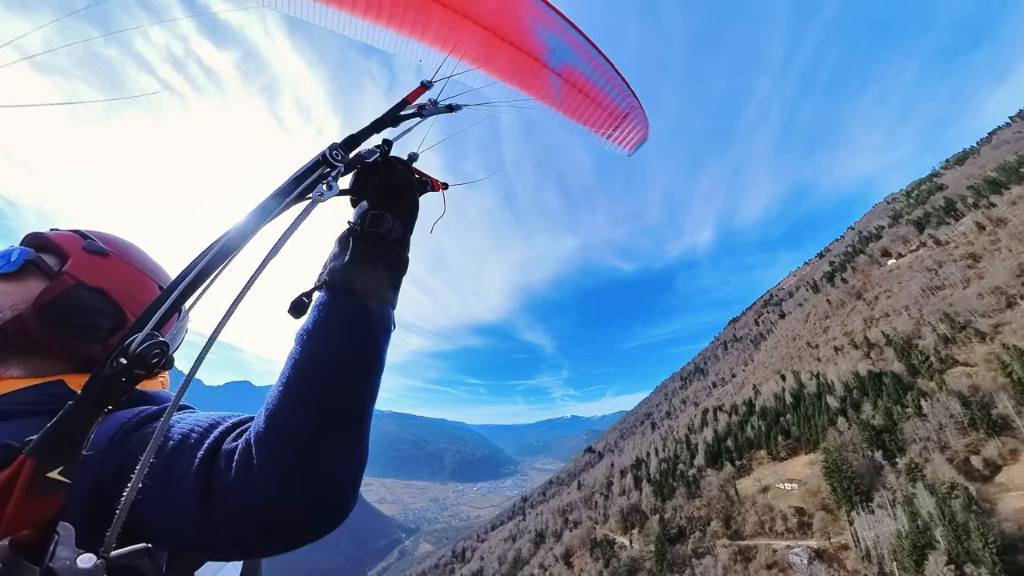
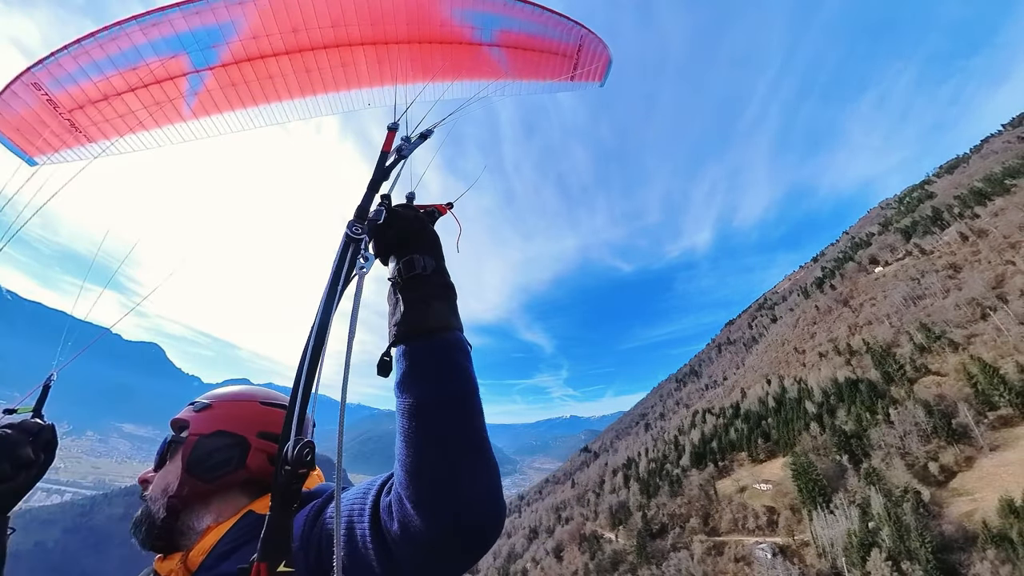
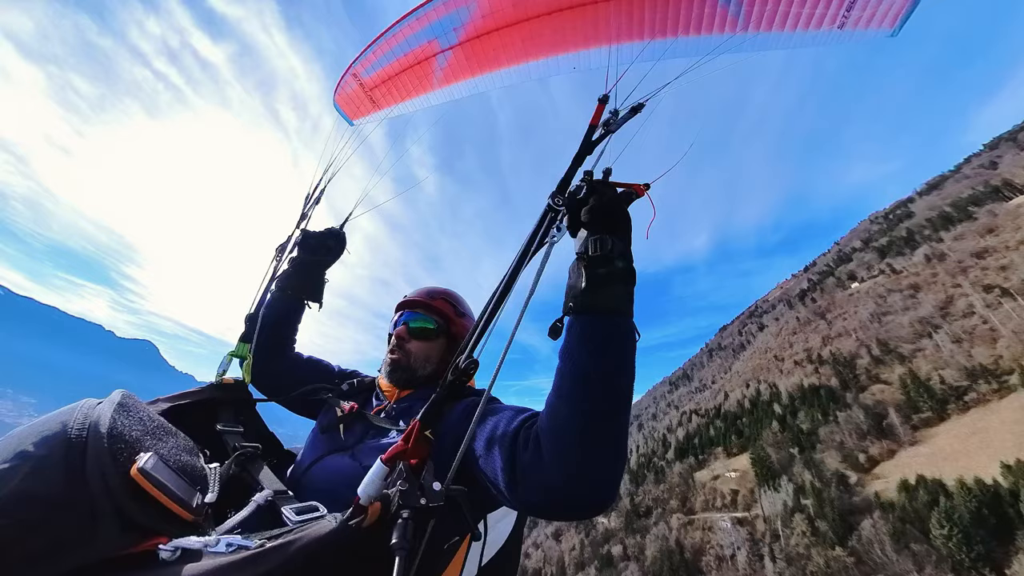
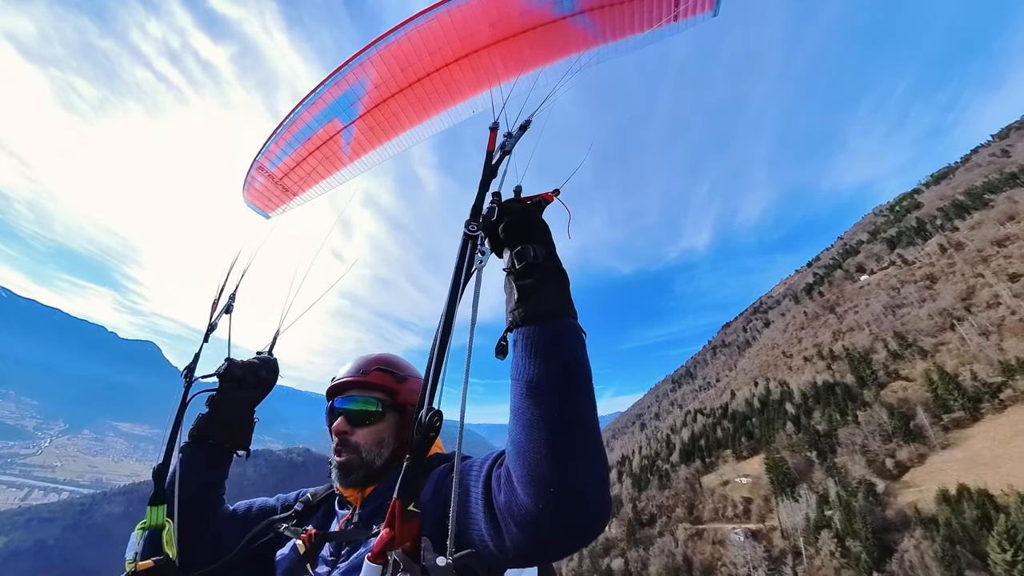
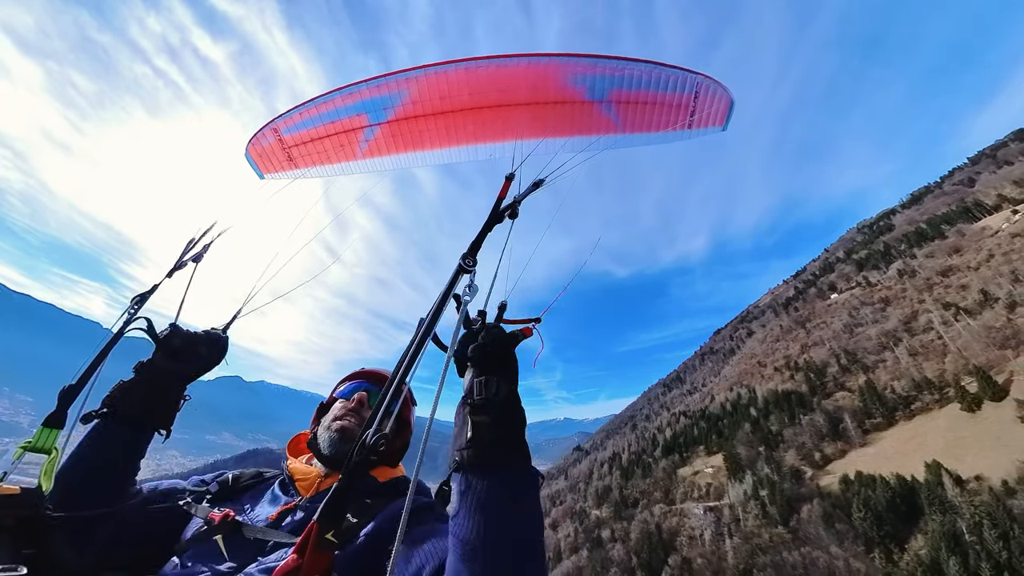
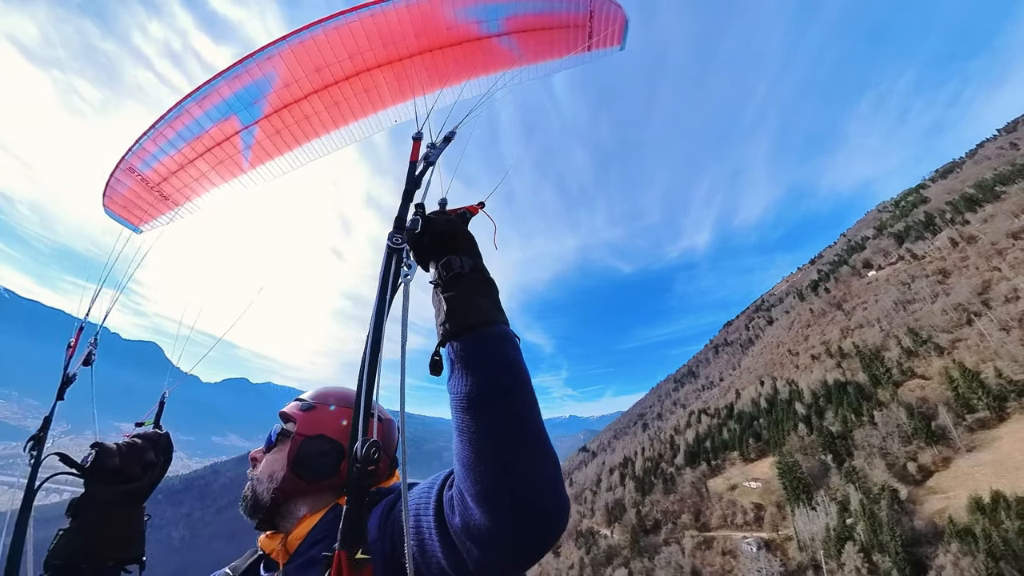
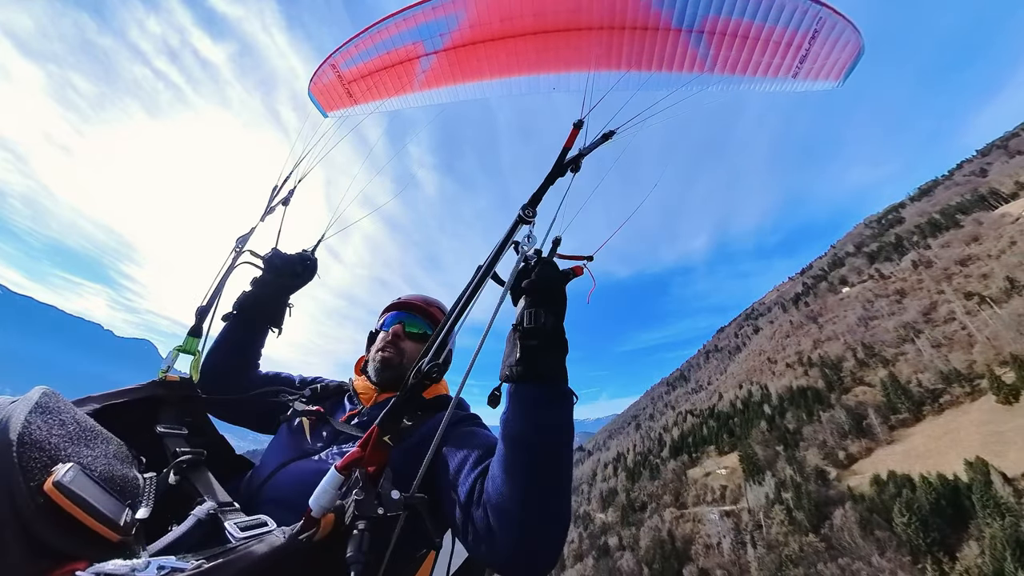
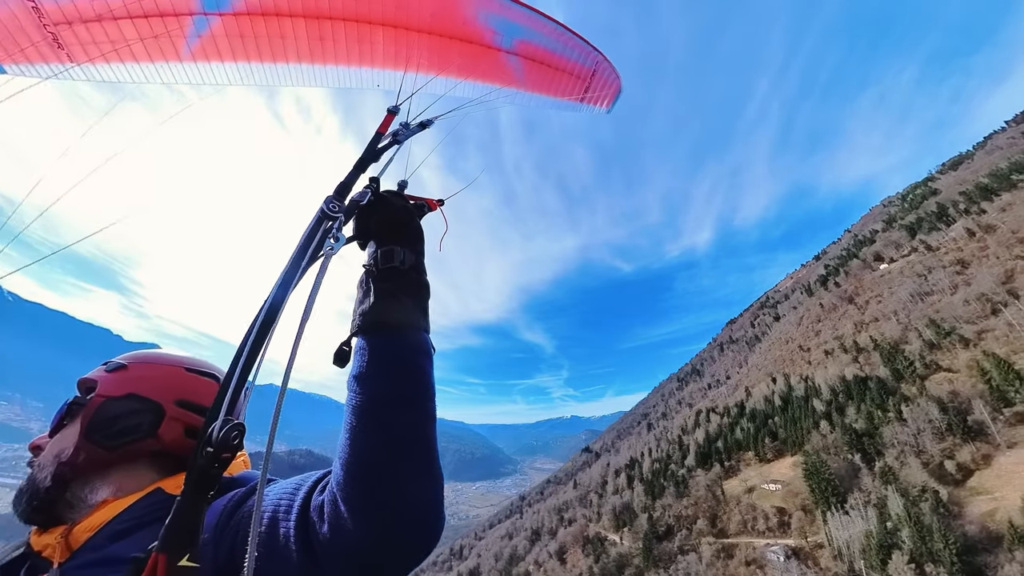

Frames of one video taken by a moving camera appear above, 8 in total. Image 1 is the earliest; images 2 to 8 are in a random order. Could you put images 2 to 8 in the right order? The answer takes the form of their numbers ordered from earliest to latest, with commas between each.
8, 2, 6, 4, 3, 7, 5
